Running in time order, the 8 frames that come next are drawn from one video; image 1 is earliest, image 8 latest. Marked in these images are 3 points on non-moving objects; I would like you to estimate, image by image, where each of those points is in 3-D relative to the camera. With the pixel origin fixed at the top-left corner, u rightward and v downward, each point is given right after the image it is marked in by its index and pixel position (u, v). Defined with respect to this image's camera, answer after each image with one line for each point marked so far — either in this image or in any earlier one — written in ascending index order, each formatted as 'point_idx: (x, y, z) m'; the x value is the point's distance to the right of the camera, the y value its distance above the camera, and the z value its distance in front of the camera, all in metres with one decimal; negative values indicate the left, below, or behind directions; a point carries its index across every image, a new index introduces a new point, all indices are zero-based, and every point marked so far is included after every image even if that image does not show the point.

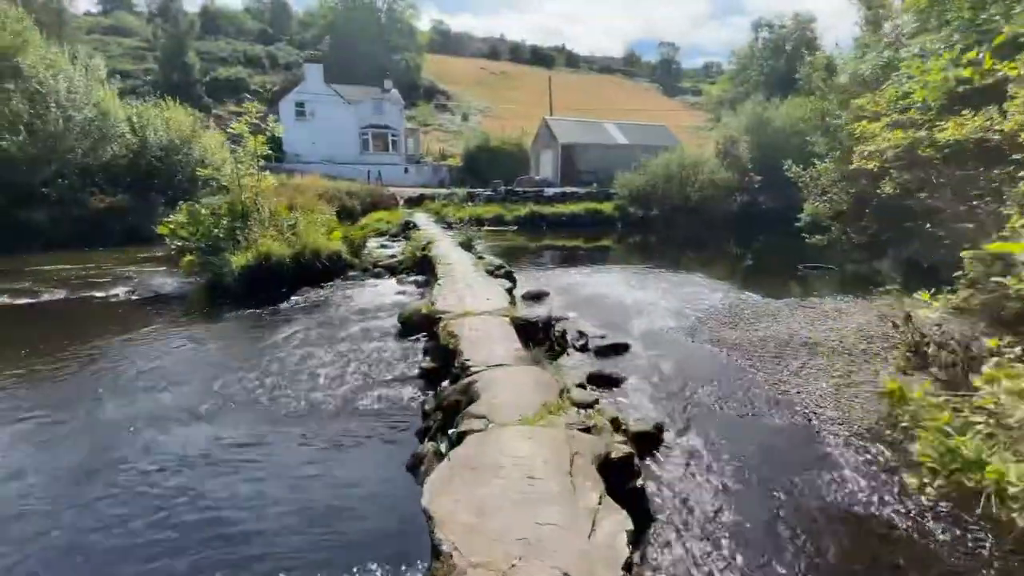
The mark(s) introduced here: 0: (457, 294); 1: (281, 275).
0: (-1.1, -0.1, +9.4) m
1: (-7.1, +0.3, +14.6) m
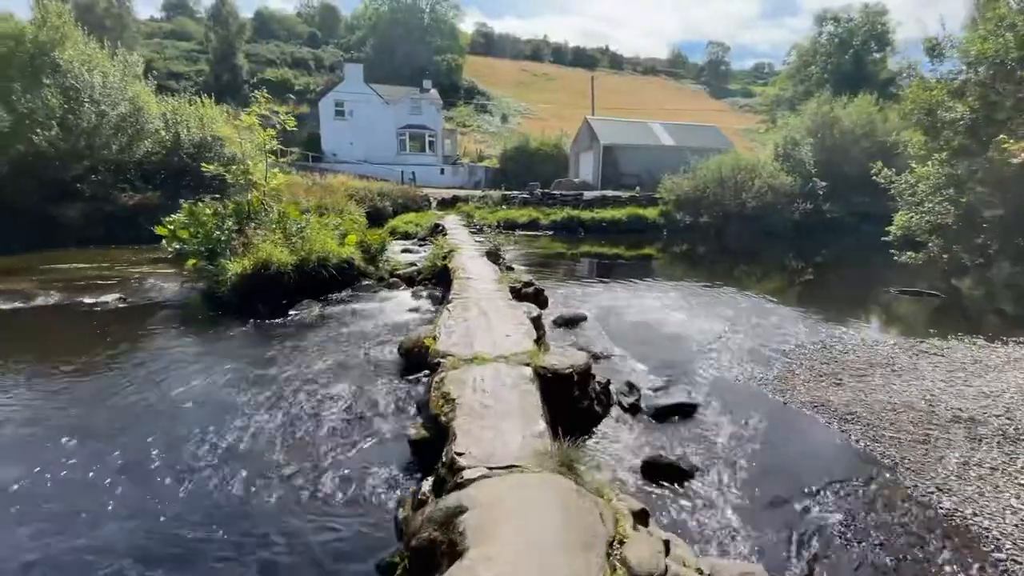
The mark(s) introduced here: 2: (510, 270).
0: (-0.7, -0.5, +7.3) m
1: (-6.2, 0.0, +12.9) m
2: (-0.1, +0.5, +14.6) m
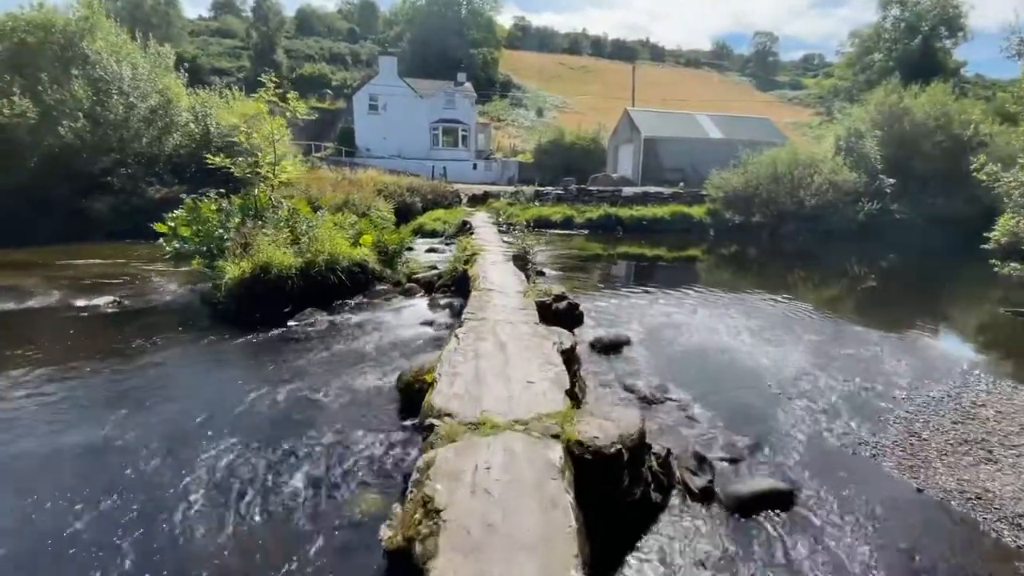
0: (-0.4, -0.8, +5.6) m
1: (-5.5, -0.2, +11.5) m
2: (+0.7, +0.3, +12.8) m
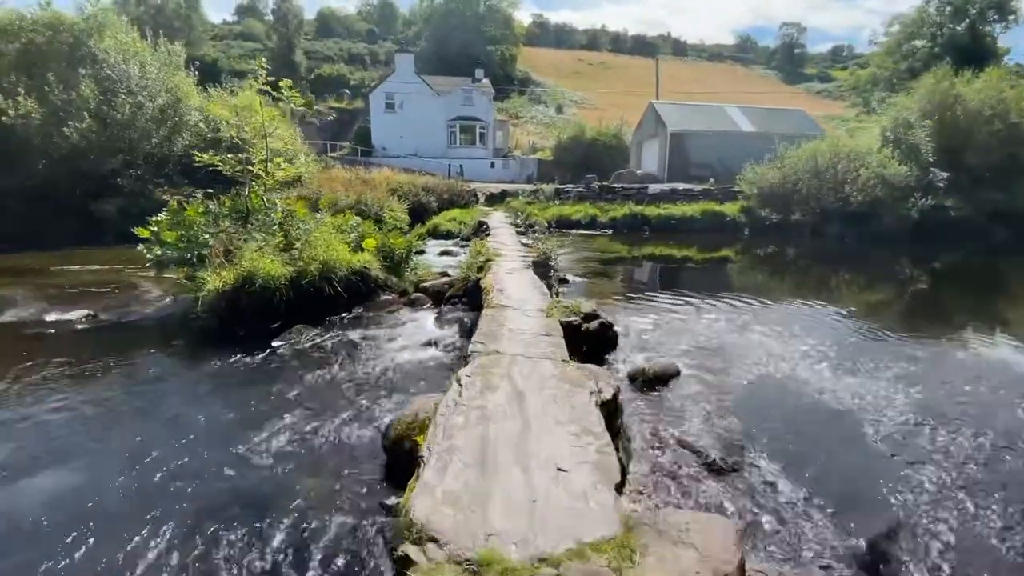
0: (-0.2, -1.1, +4.0) m
1: (-5.1, -0.4, +10.1) m
2: (+1.2, 0.0, +11.2) m
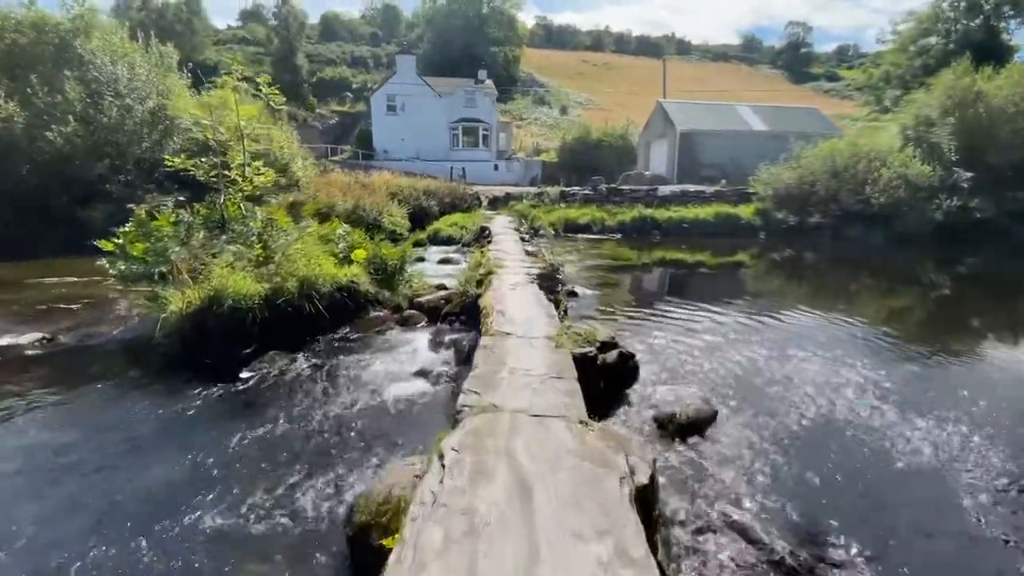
0: (-0.2, -1.5, +2.8) m
1: (-5.1, -0.8, +9.0) m
2: (+1.3, -0.3, +10.0) m
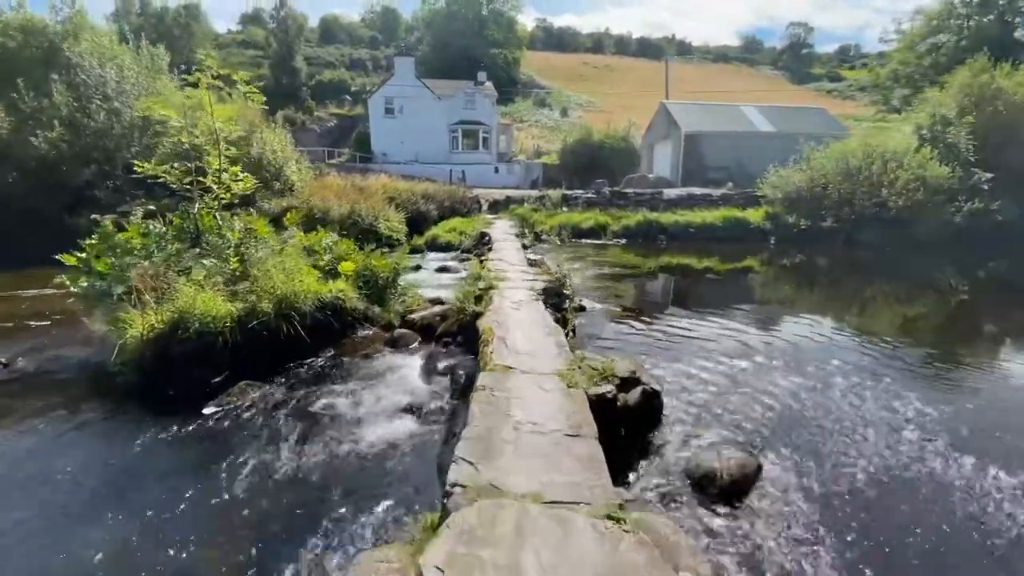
0: (-0.2, -1.8, +1.8) m
1: (-5.0, -1.2, +8.0) m
2: (+1.3, -0.7, +9.0) m
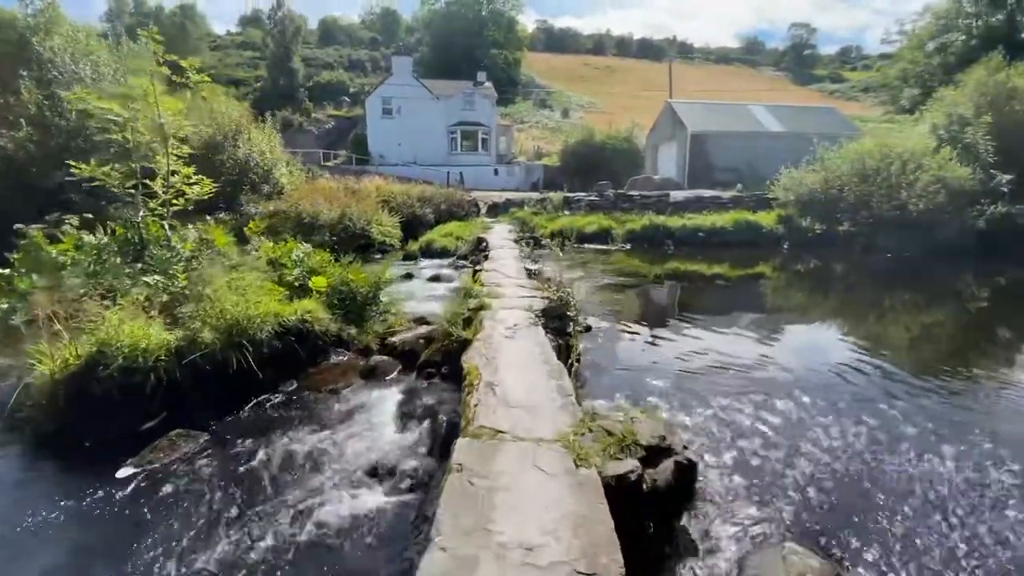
0: (-0.3, -2.1, +0.4) m
1: (-5.1, -1.5, +6.6) m
2: (+1.2, -1.0, +7.6) m
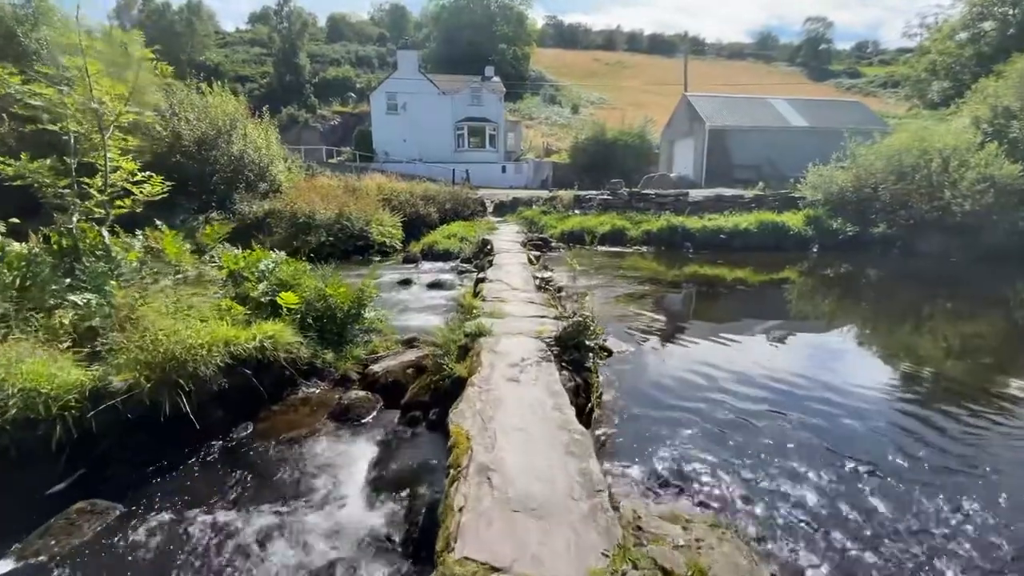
0: (-0.3, -2.5, -1.1) m
1: (-5.1, -1.9, +5.2) m
2: (+1.3, -1.4, +6.0) m
